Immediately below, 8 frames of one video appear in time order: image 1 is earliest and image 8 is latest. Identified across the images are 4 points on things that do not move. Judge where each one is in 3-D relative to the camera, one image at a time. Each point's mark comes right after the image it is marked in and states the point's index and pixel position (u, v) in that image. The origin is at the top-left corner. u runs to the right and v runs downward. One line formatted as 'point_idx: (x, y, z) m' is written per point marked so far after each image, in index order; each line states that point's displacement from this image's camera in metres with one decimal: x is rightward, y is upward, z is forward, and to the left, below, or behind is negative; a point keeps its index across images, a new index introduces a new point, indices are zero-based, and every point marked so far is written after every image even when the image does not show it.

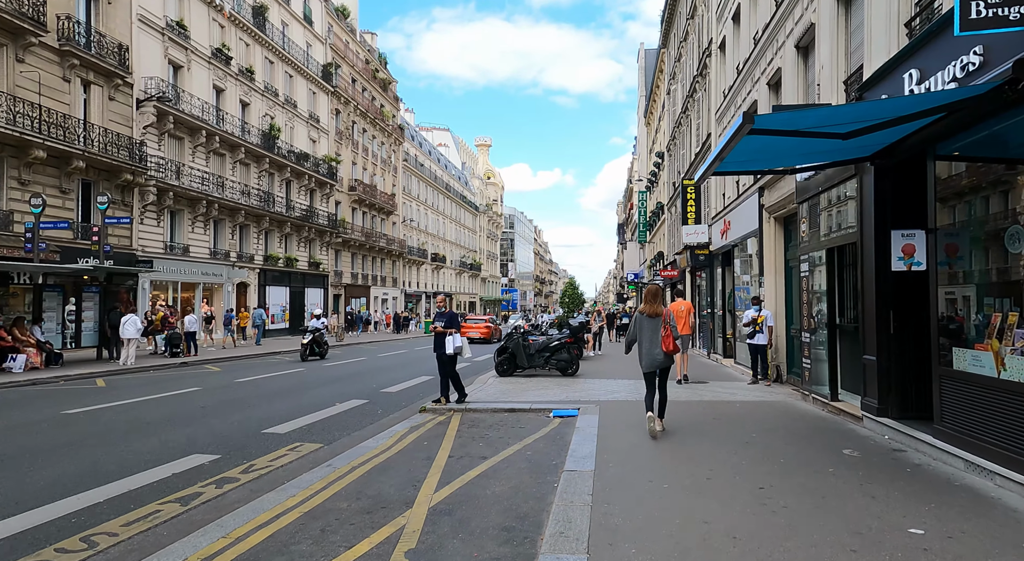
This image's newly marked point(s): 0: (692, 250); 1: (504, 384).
0: (+5.4, +0.9, +19.4) m
1: (-0.2, -2.1, +13.5) m
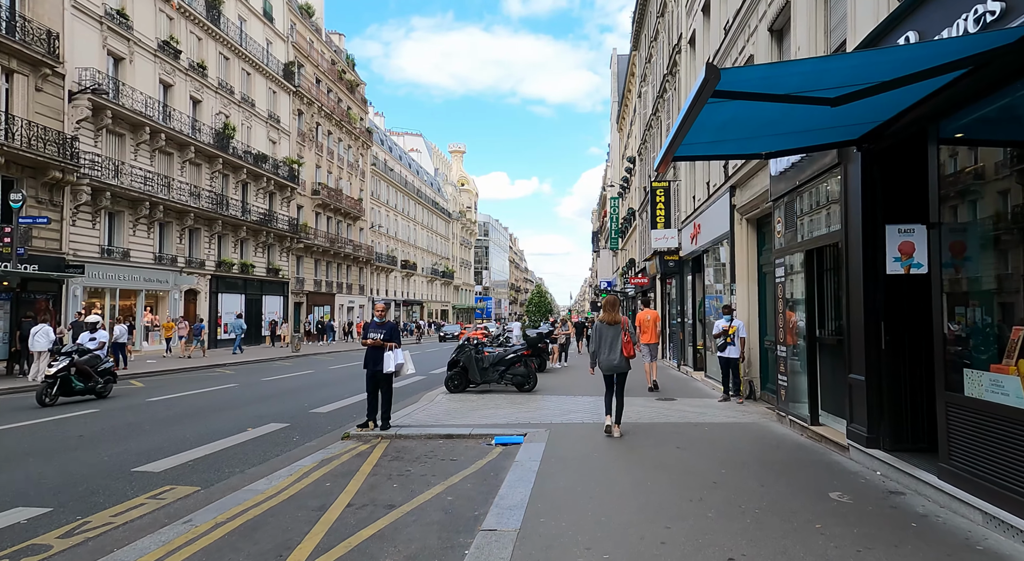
0: (+4.2, +0.7, +18.4) m
1: (-1.1, -2.3, +12.2) m
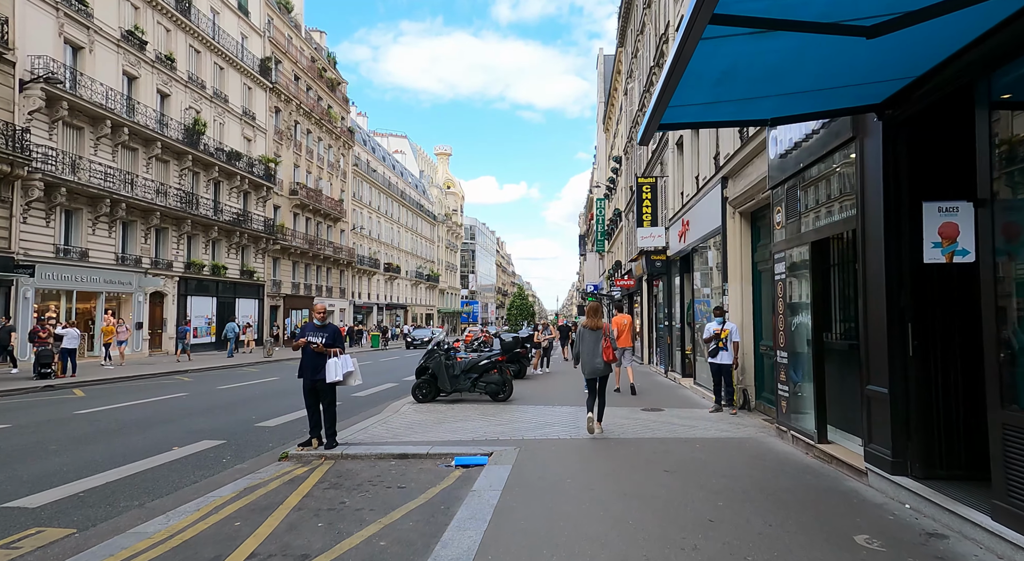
0: (+3.6, +0.6, +17.4) m
1: (-1.6, -2.3, +11.1) m
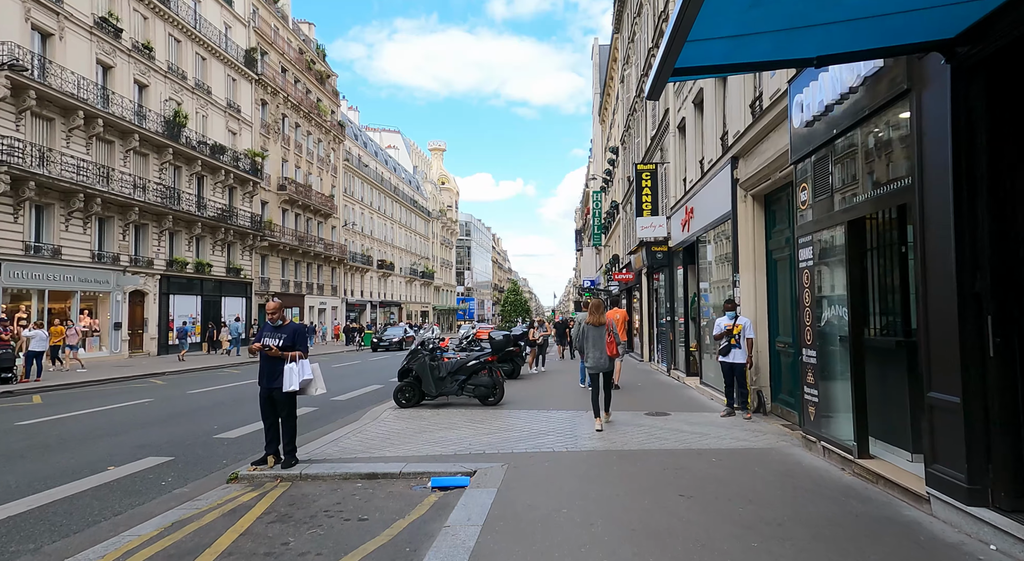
0: (+3.4, +0.8, +16.4) m
1: (-1.8, -2.1, +10.1) m
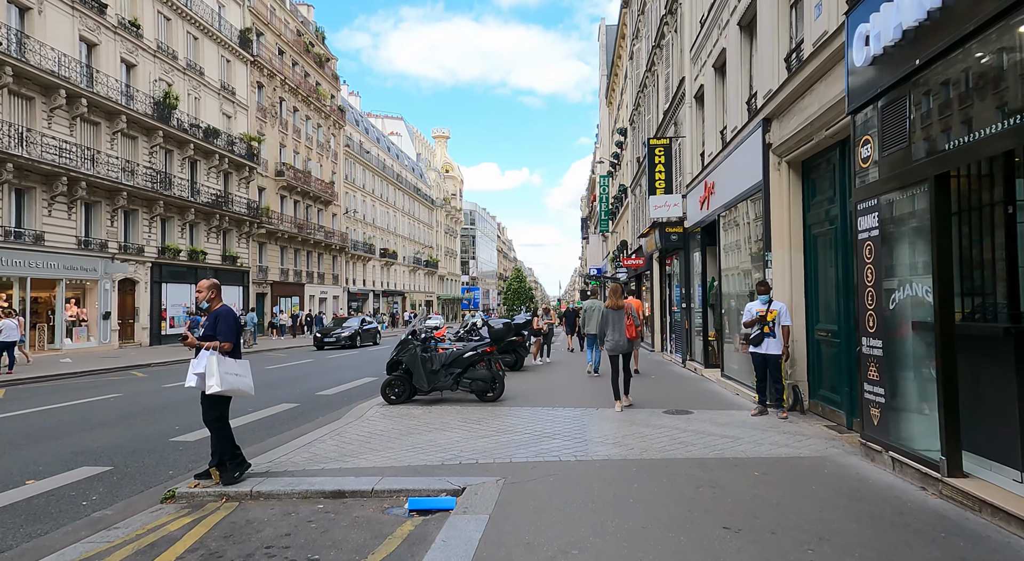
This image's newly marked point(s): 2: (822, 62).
0: (+3.5, +1.2, +15.1) m
1: (-1.7, -1.9, +8.9) m
2: (+3.2, +2.3, +6.8) m
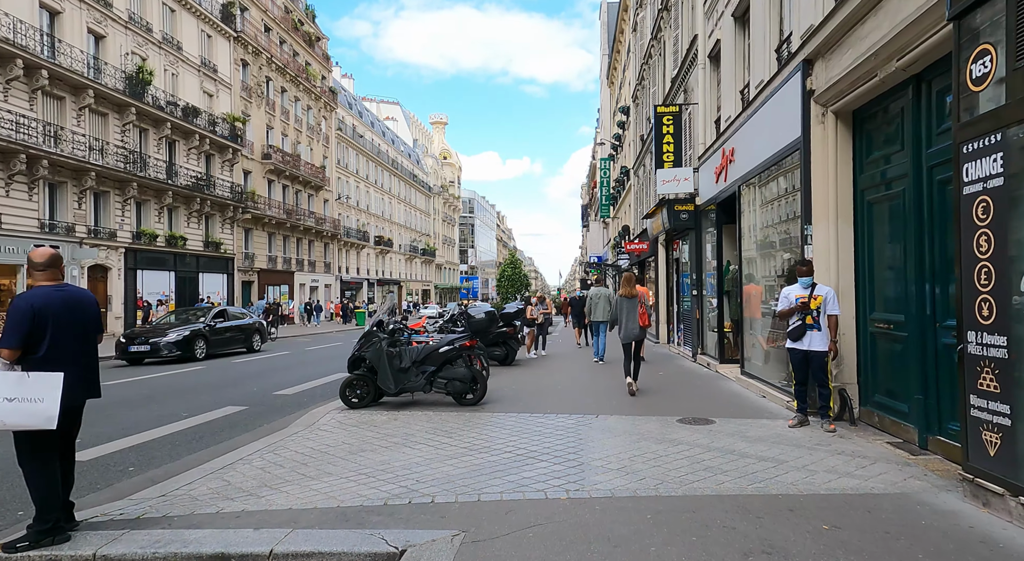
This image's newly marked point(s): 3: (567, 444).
0: (+3.3, +1.5, +13.5) m
1: (-1.9, -1.7, +7.3) m
2: (+3.0, +2.5, +5.1) m
3: (+0.5, -1.5, +6.0) m
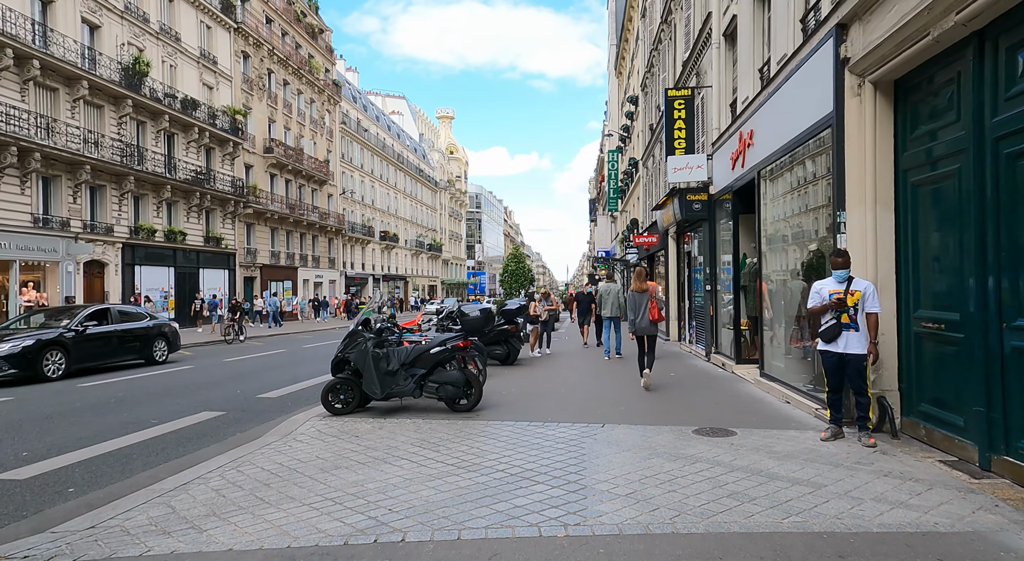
0: (+3.3, +1.6, +12.7) m
1: (-2.0, -1.6, +6.6) m
2: (+2.9, +2.5, +4.3) m
3: (+0.5, -1.5, +5.2) m
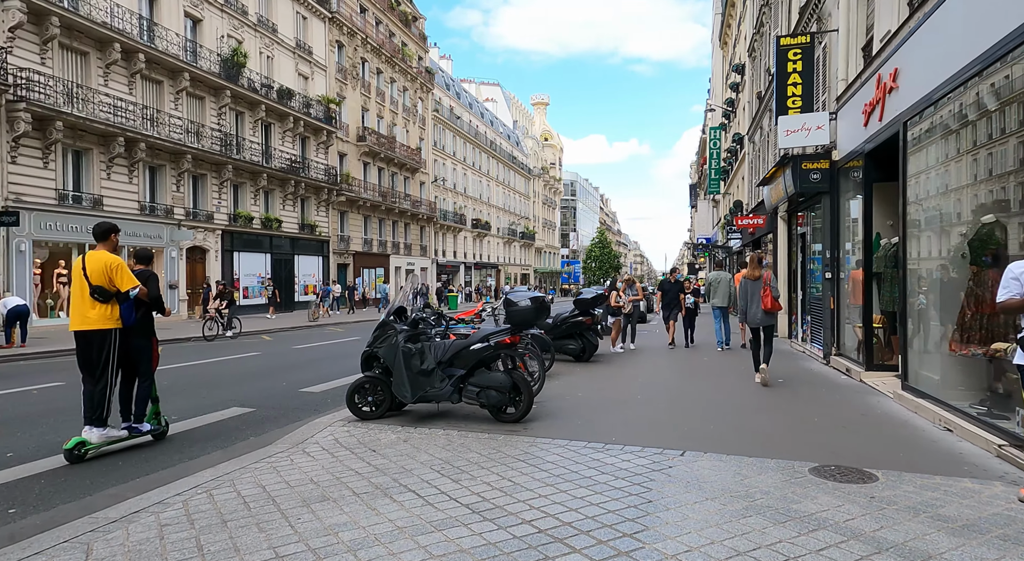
0: (+4.6, +1.9, +10.6) m
1: (-1.5, -1.4, +5.4) m
2: (+3.0, +2.6, +2.3) m
3: (+0.7, -1.3, +3.7) m
